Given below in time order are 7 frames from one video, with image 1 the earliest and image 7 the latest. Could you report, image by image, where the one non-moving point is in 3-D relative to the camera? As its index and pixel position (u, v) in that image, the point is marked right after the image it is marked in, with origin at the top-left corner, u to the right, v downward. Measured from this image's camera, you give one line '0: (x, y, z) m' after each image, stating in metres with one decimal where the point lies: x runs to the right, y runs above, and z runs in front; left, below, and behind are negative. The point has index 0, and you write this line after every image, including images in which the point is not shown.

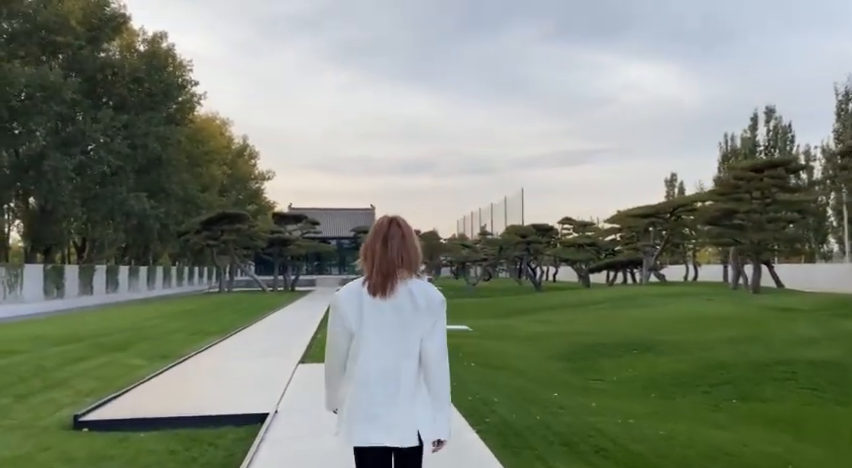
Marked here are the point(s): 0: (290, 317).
0: (-4.0, -2.4, +17.8) m
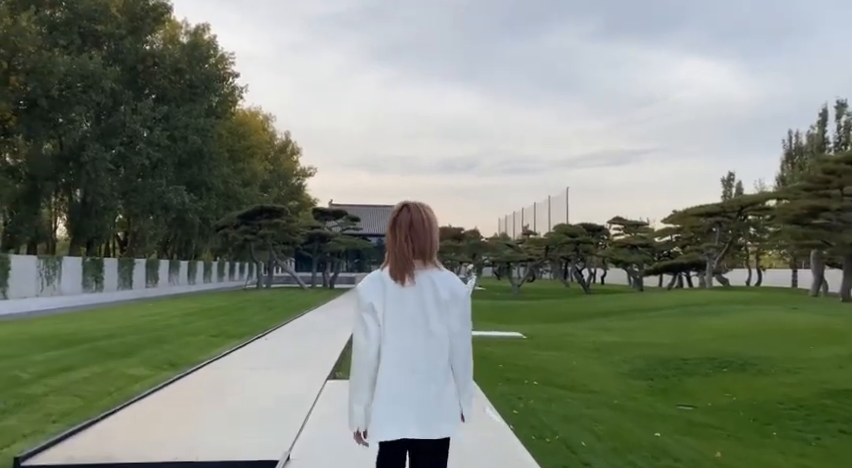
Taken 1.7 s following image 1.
0: (-2.8, -2.2, +16.4) m
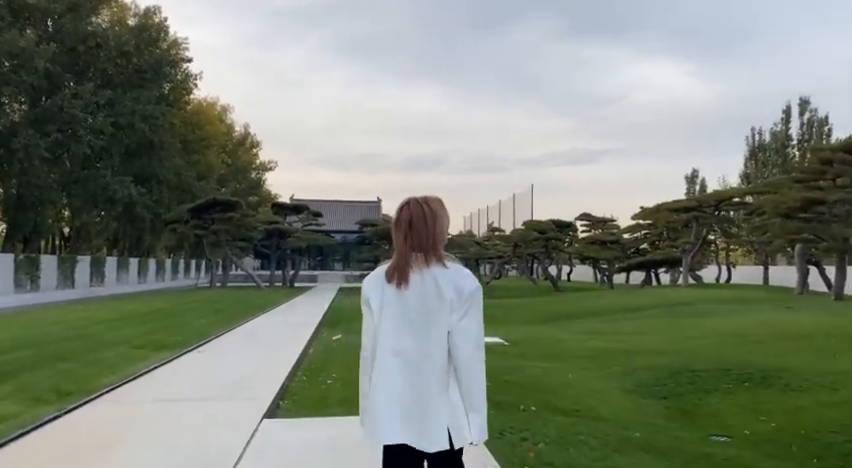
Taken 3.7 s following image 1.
0: (-3.5, -2.1, +14.5) m
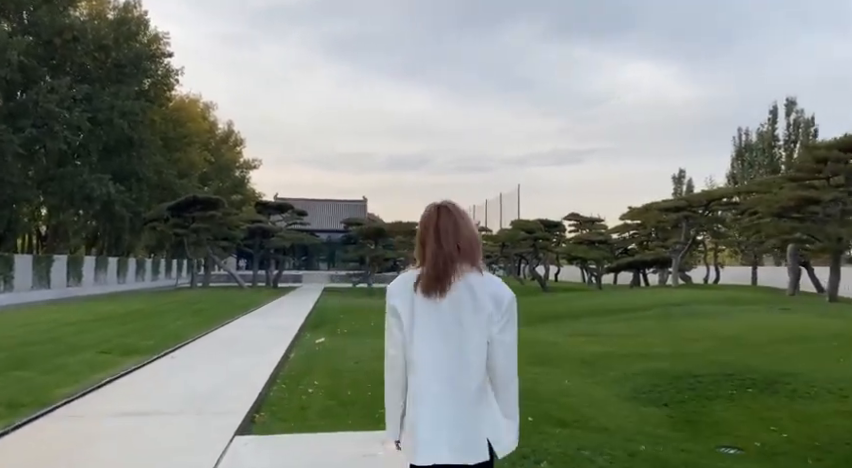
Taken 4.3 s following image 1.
0: (-3.8, -2.0, +13.8) m
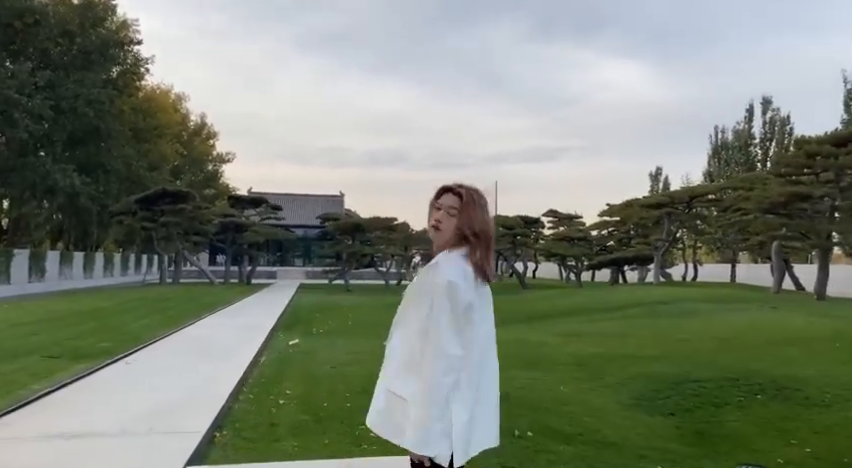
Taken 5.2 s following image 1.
0: (-4.2, -1.9, +13.0) m
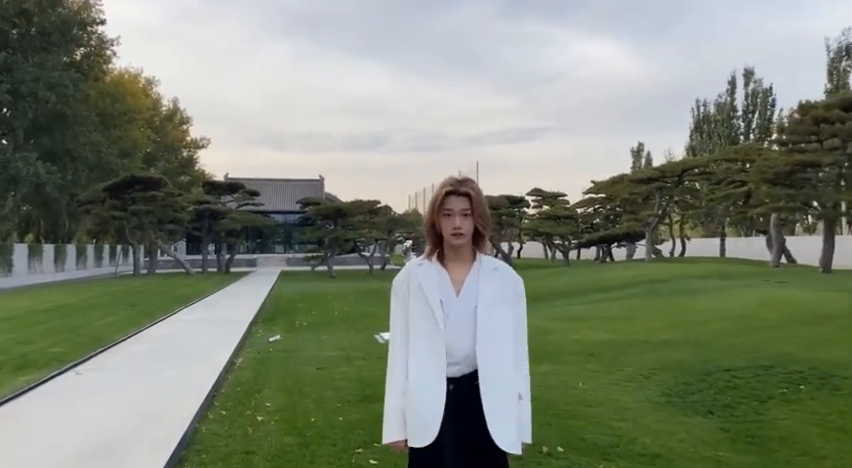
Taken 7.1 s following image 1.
0: (-4.4, -1.6, +11.8) m
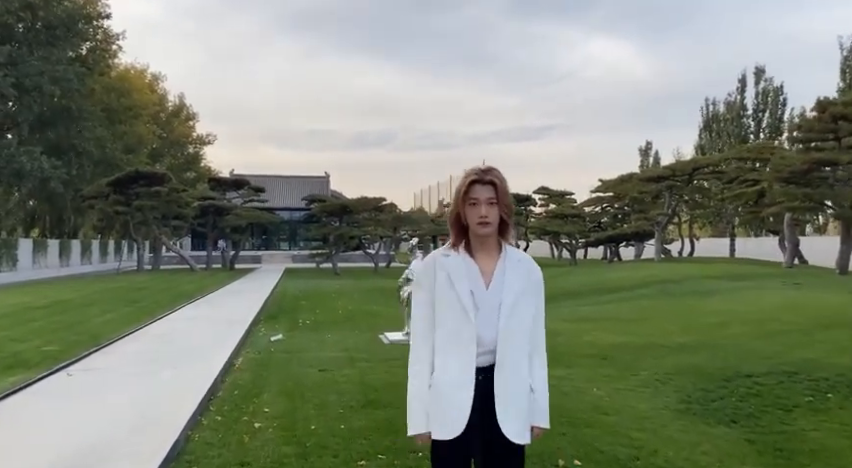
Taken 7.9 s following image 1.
0: (-4.3, -1.5, +11.6) m
